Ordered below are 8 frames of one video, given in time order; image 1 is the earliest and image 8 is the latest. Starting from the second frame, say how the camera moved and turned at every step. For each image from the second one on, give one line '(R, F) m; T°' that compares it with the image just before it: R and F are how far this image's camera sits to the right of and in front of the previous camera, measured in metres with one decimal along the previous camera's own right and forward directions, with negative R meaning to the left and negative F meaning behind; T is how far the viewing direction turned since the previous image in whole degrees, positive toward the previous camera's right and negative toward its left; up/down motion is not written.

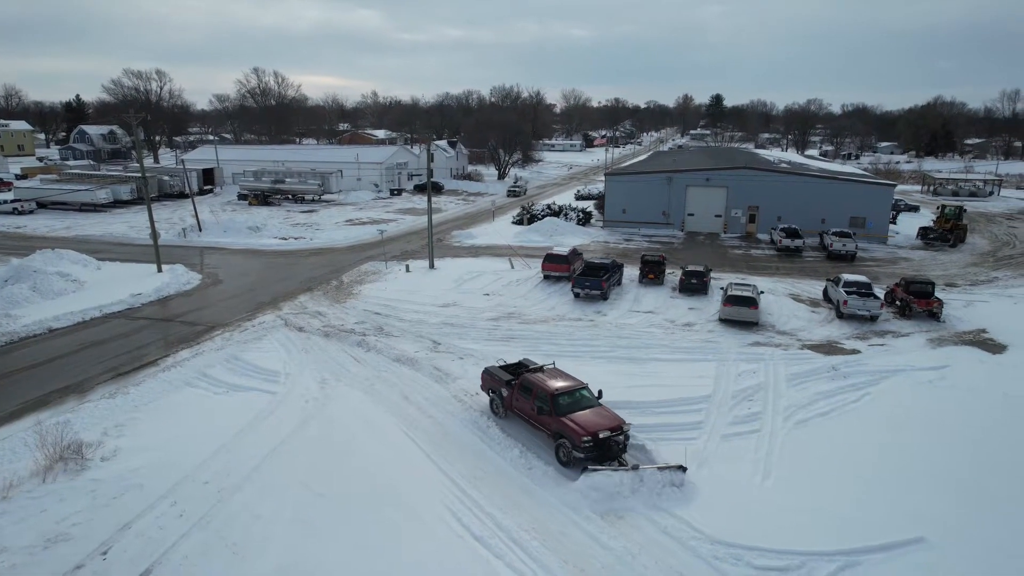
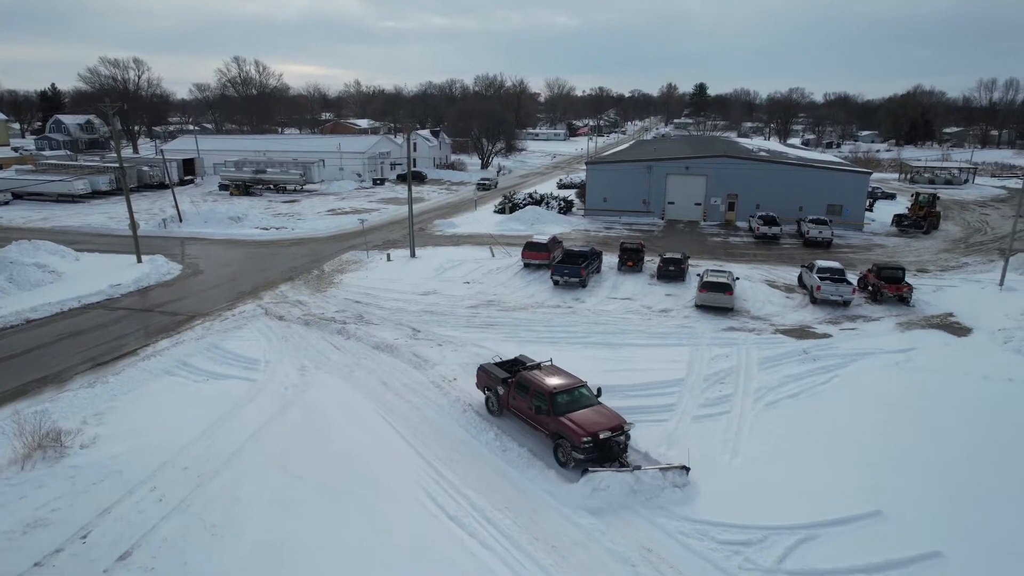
(+0.2, -0.2) m; +1°
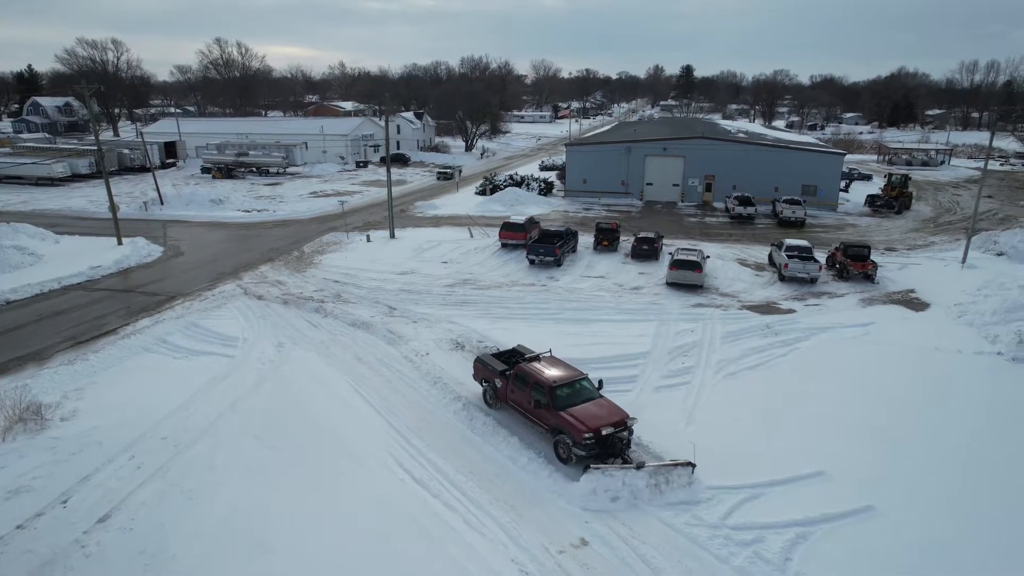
(+0.4, -0.5) m; +1°
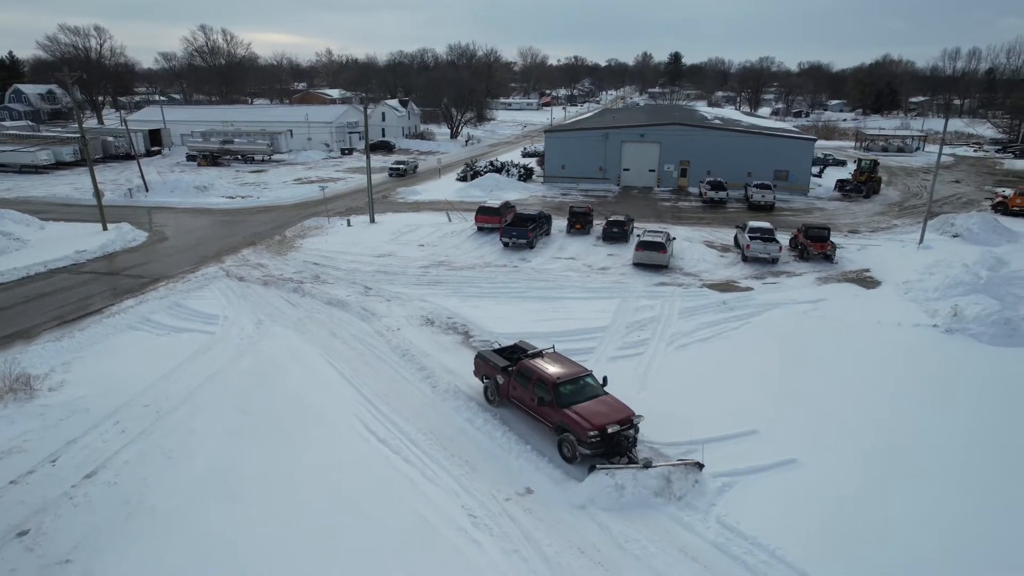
(+0.6, -0.8) m; +1°
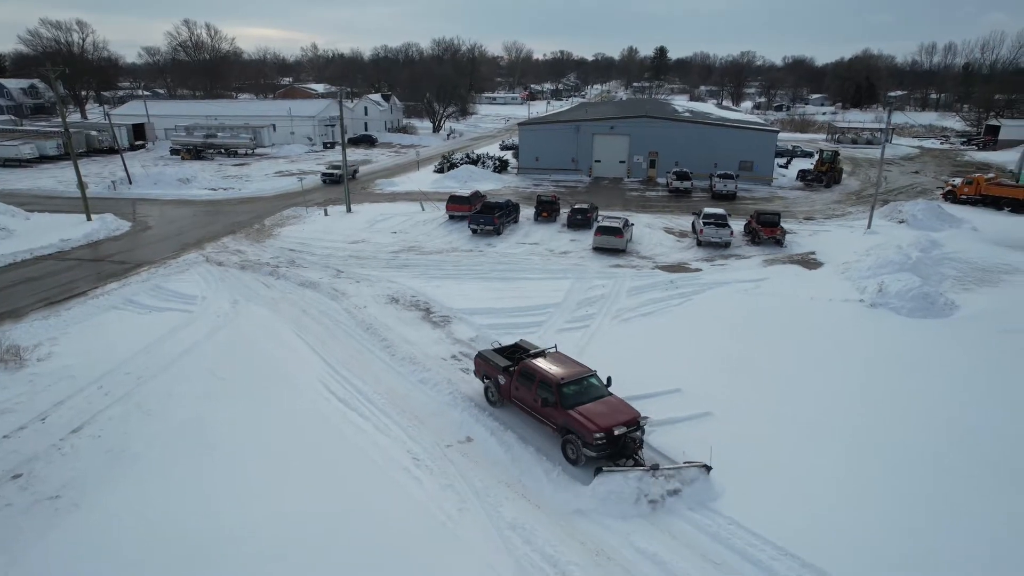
(+0.8, -1.2) m; +1°
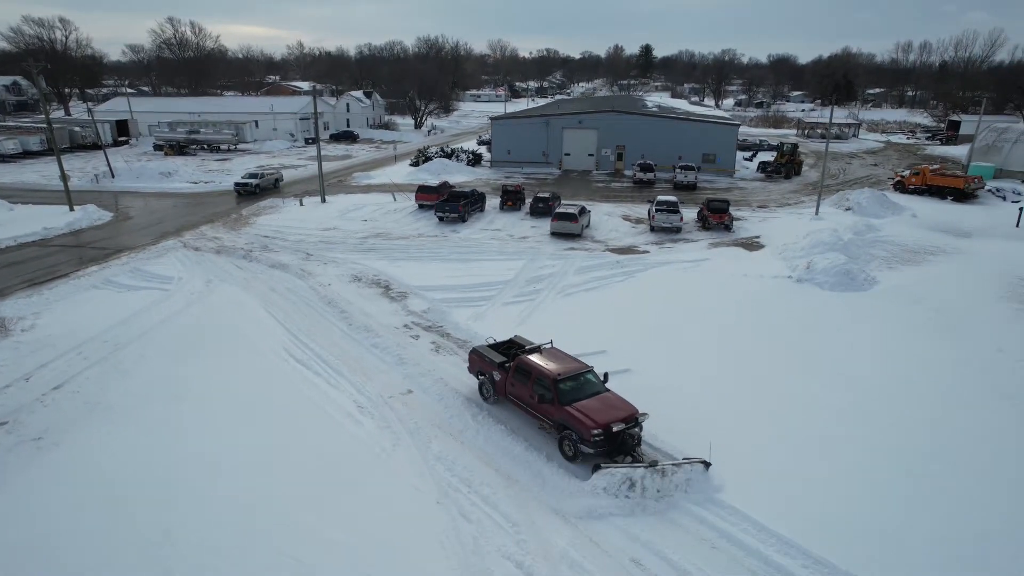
(+1.0, -1.4) m; +1°
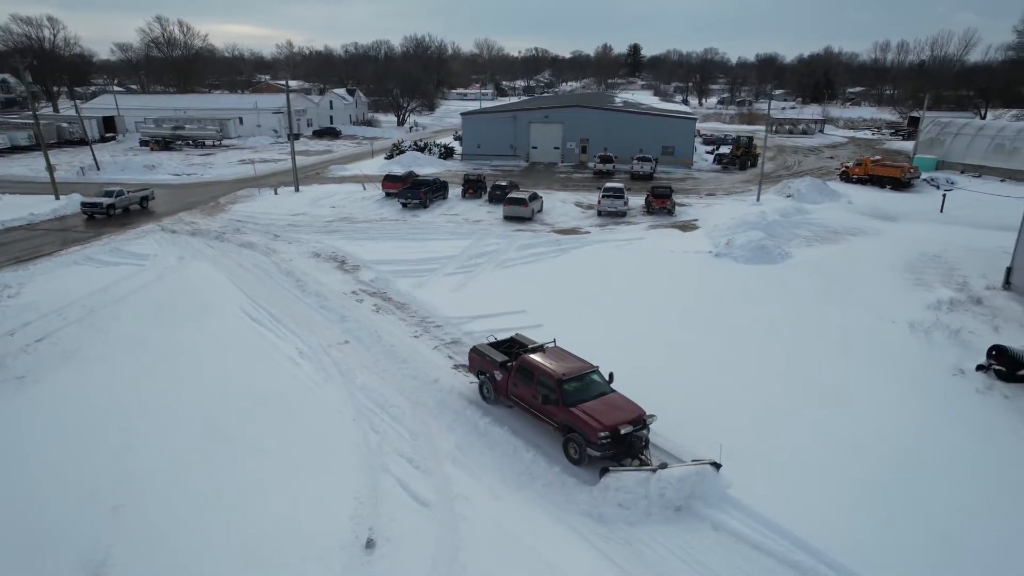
(+1.5, -1.9) m; +1°
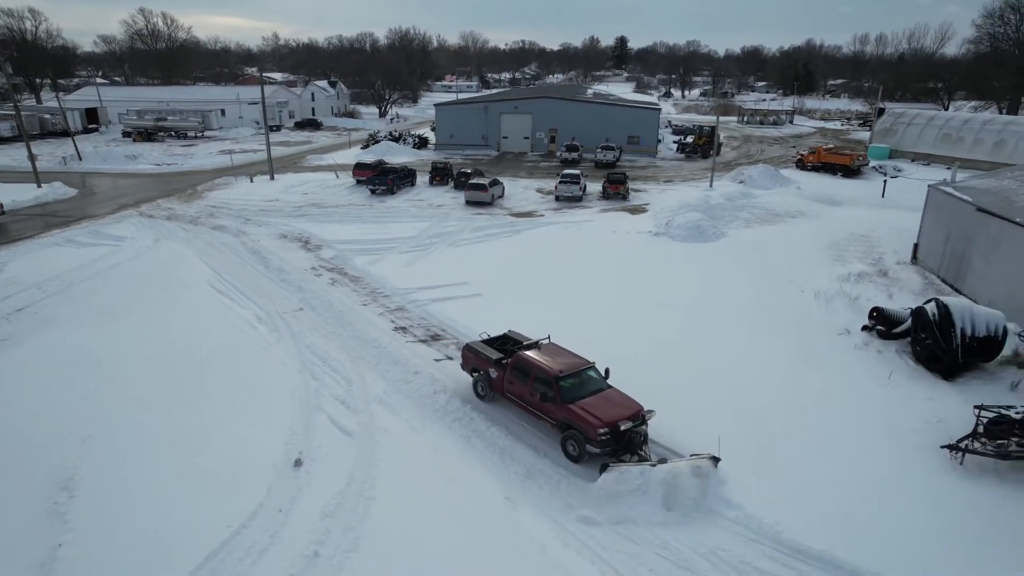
(+1.2, -1.5) m; +1°
